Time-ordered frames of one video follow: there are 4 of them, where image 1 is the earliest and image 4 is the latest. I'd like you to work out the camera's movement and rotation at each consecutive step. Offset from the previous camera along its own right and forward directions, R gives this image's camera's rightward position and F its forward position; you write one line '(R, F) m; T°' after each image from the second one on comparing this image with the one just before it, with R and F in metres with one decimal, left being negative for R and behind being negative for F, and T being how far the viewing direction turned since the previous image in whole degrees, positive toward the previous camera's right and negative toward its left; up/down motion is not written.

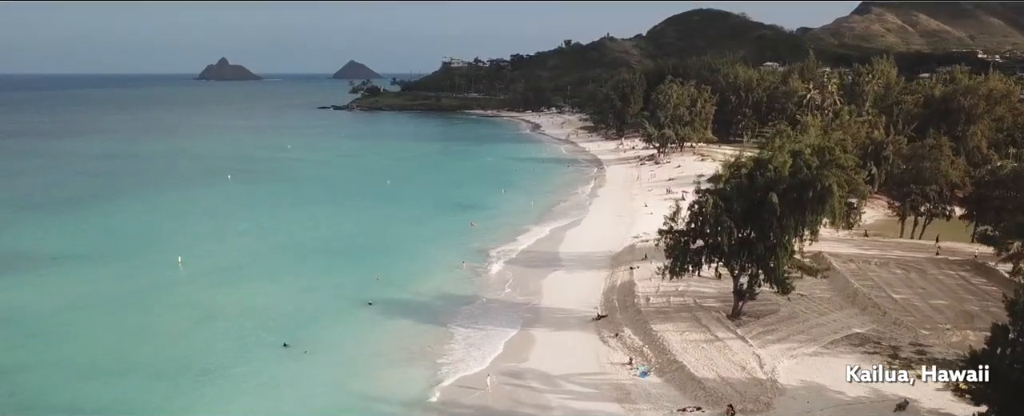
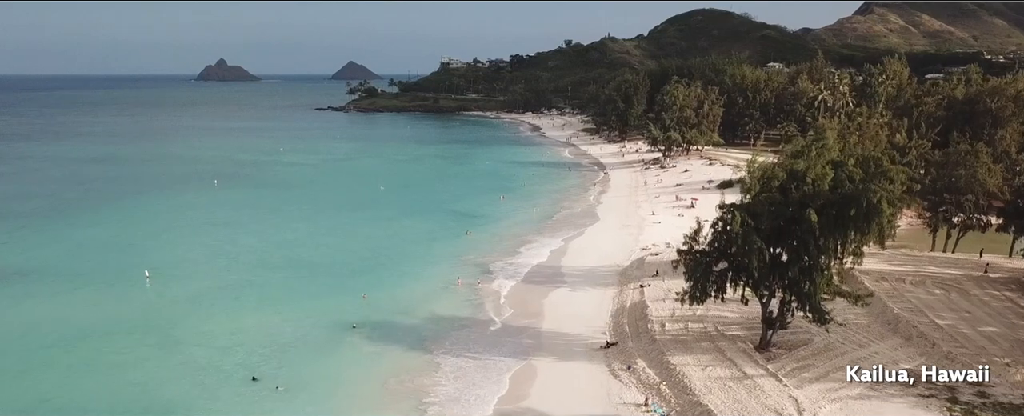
(0.0, +2.7) m; 0°
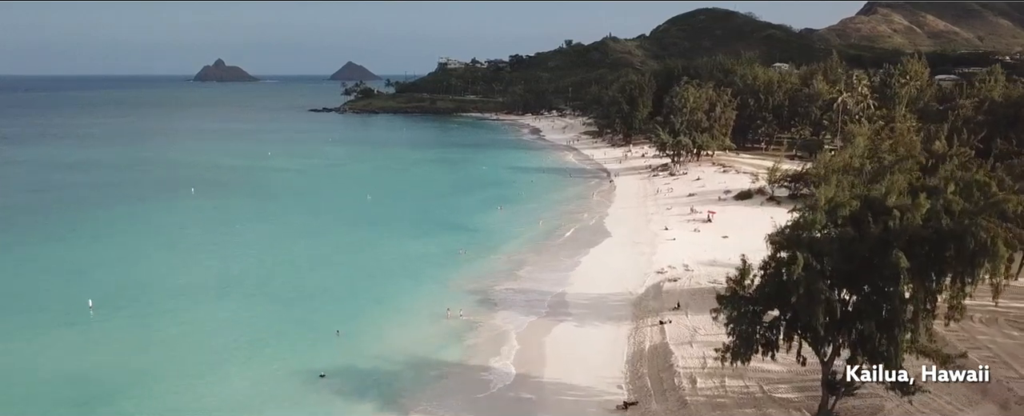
(+0.1, +4.2) m; 0°
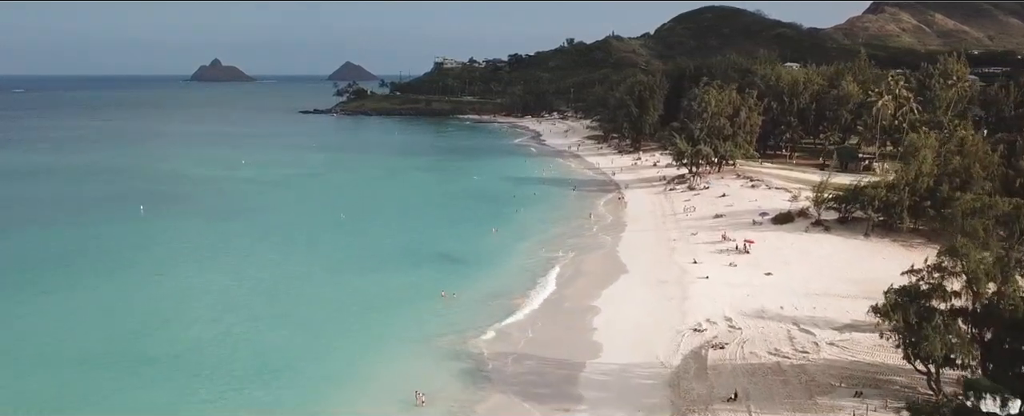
(+0.2, +7.2) m; 0°
